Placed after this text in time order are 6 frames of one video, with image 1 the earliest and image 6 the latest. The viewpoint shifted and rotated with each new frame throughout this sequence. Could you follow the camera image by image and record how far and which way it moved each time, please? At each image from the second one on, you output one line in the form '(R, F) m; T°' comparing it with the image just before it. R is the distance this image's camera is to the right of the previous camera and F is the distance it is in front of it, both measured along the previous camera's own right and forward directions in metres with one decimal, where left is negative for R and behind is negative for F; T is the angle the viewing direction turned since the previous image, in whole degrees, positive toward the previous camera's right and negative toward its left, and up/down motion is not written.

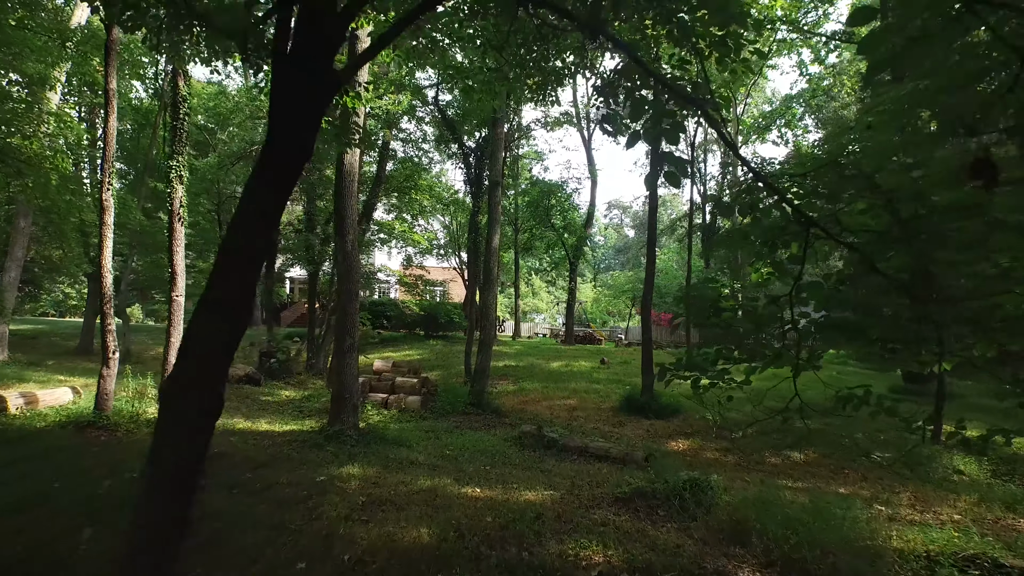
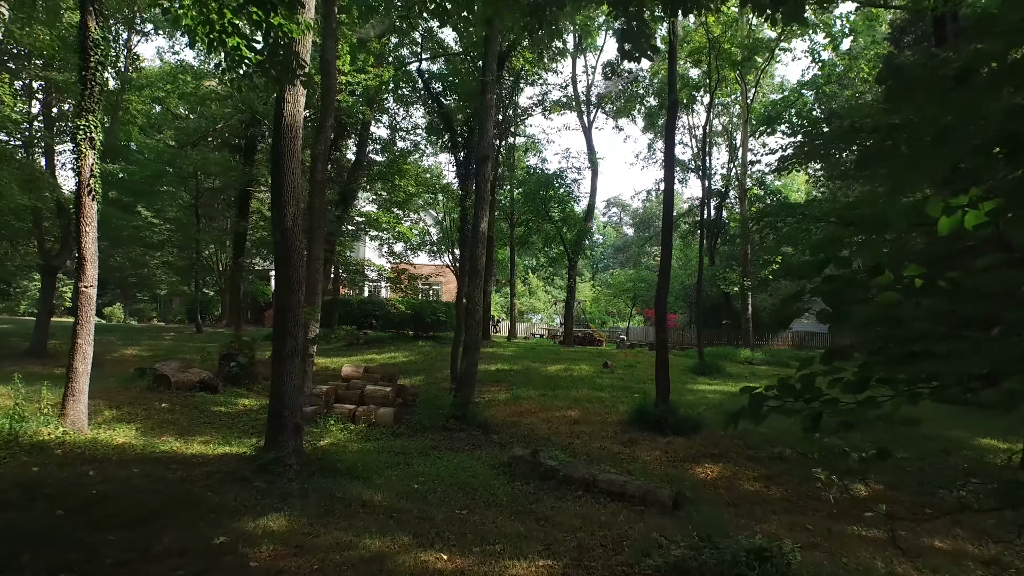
(+0.1, +1.6) m; 0°
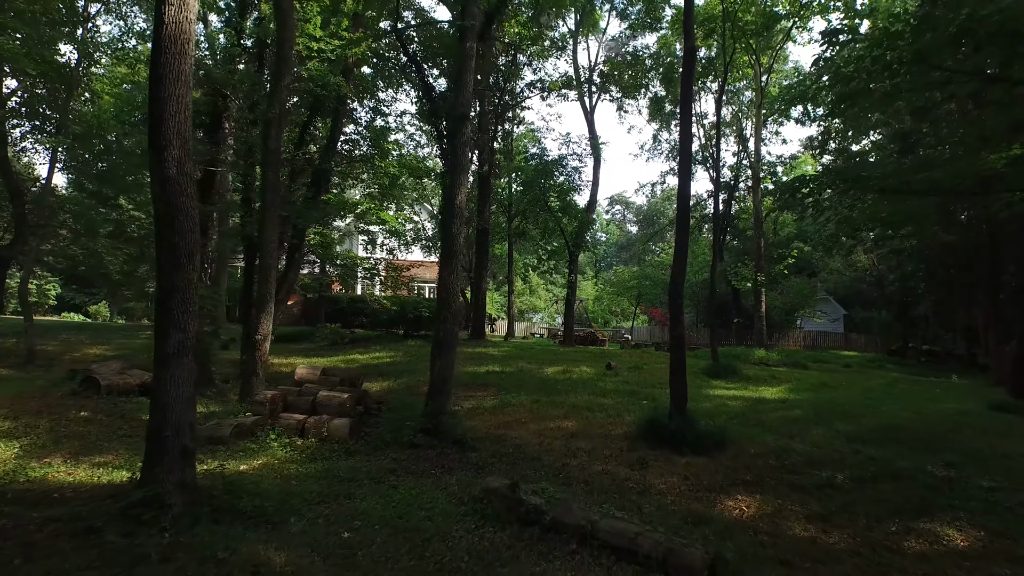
(+0.2, +1.6) m; 0°
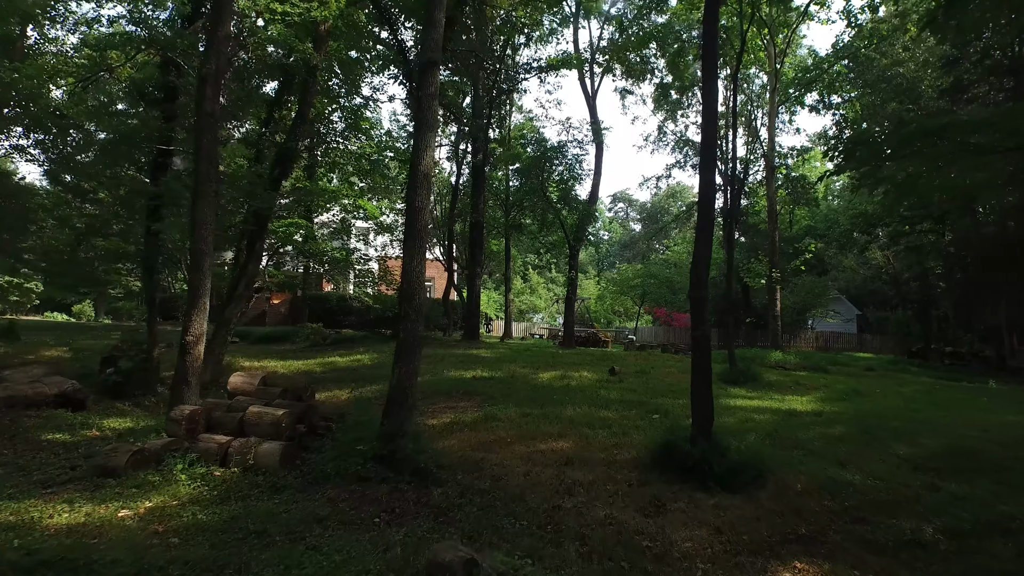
(+0.2, +1.6) m; 0°
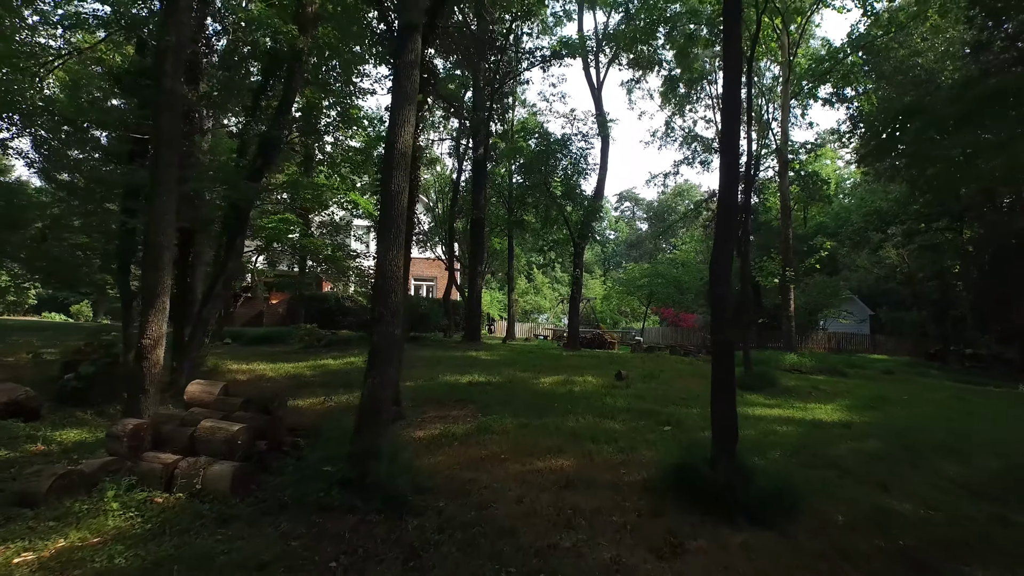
(+0.1, +0.8) m; -1°
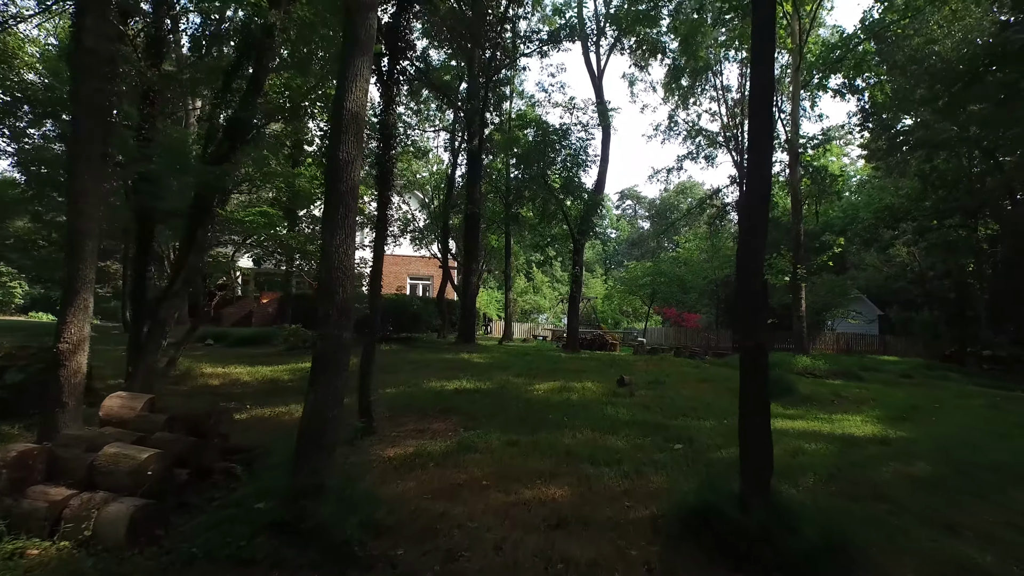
(+0.2, +1.0) m; 0°
